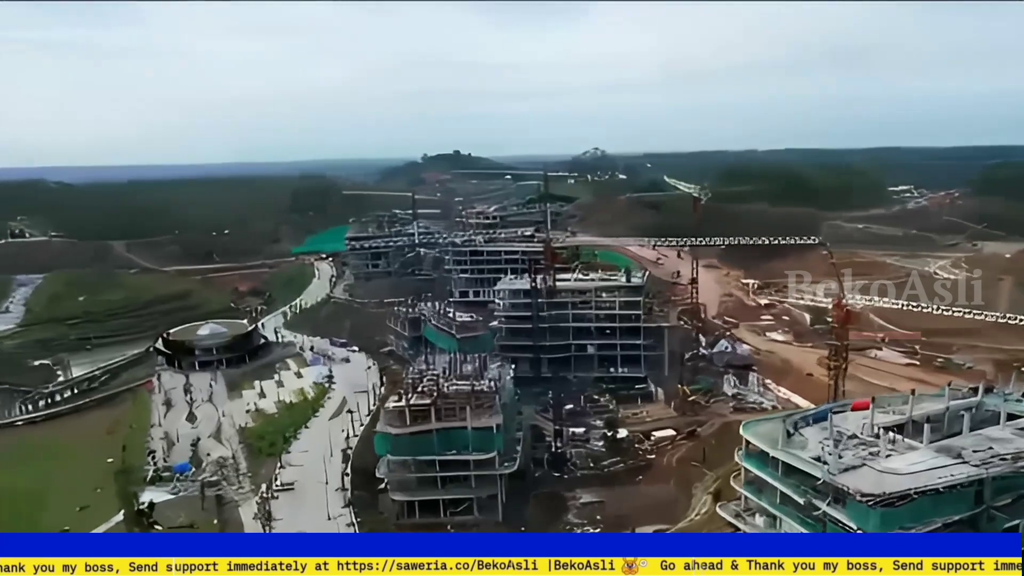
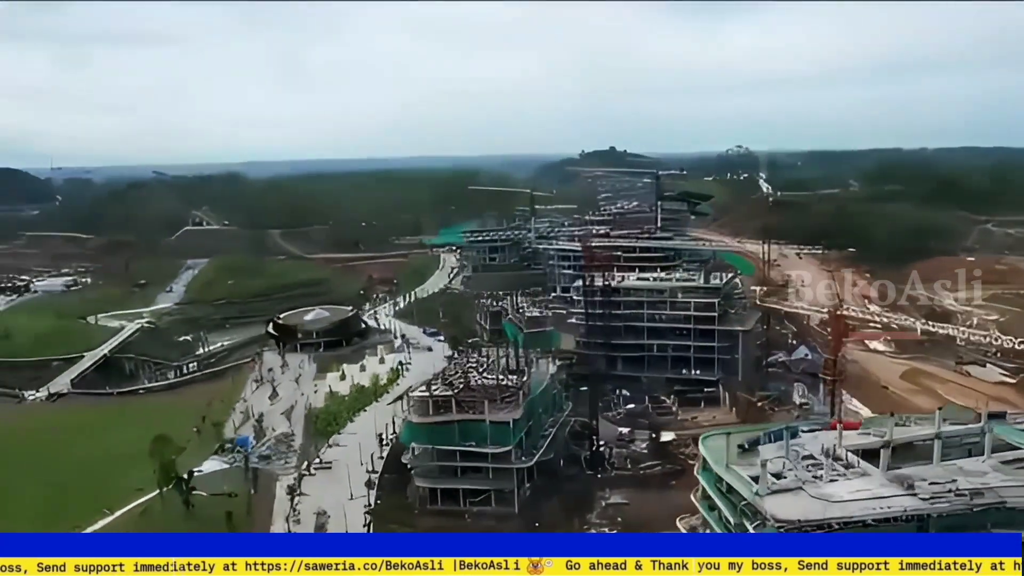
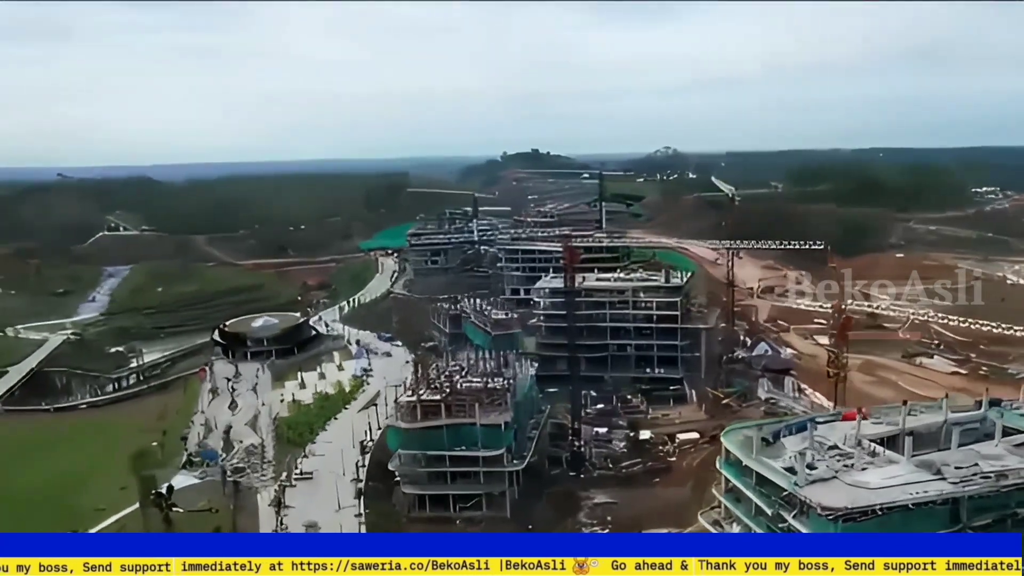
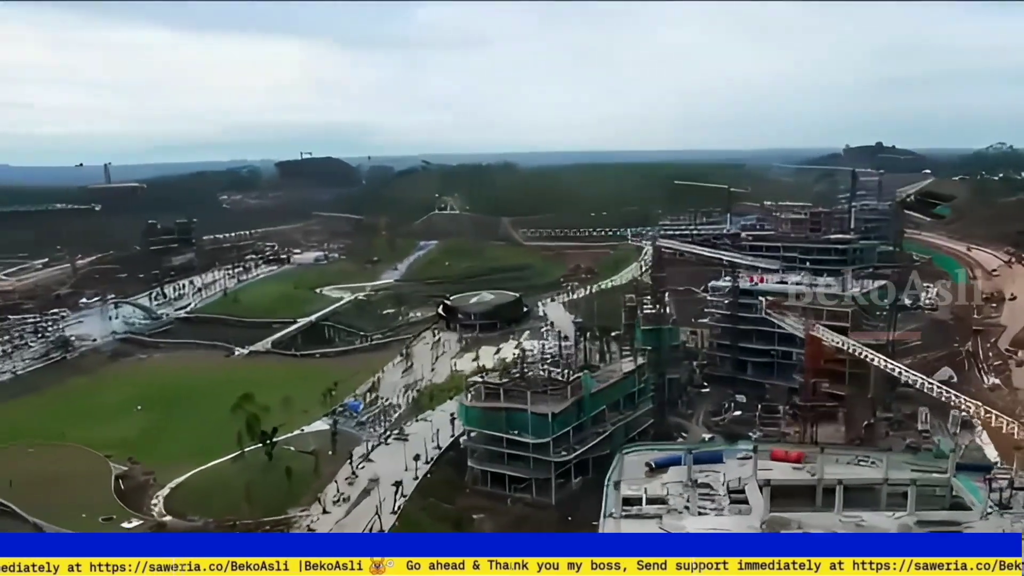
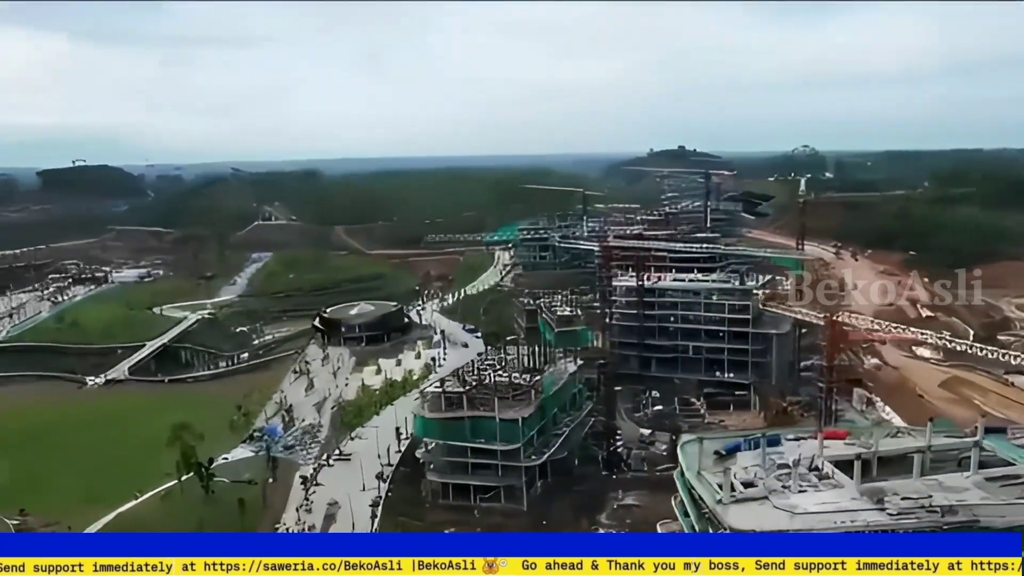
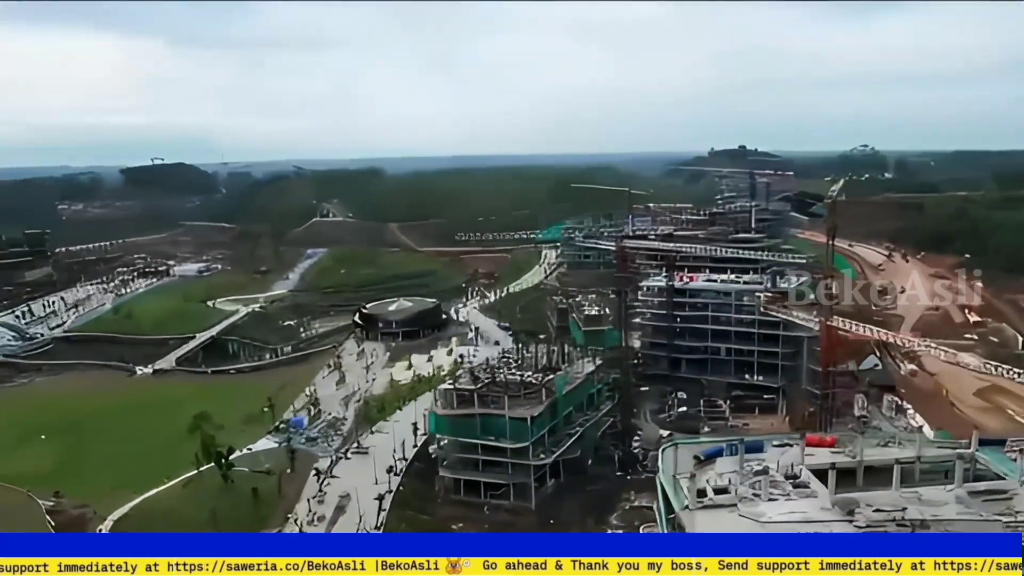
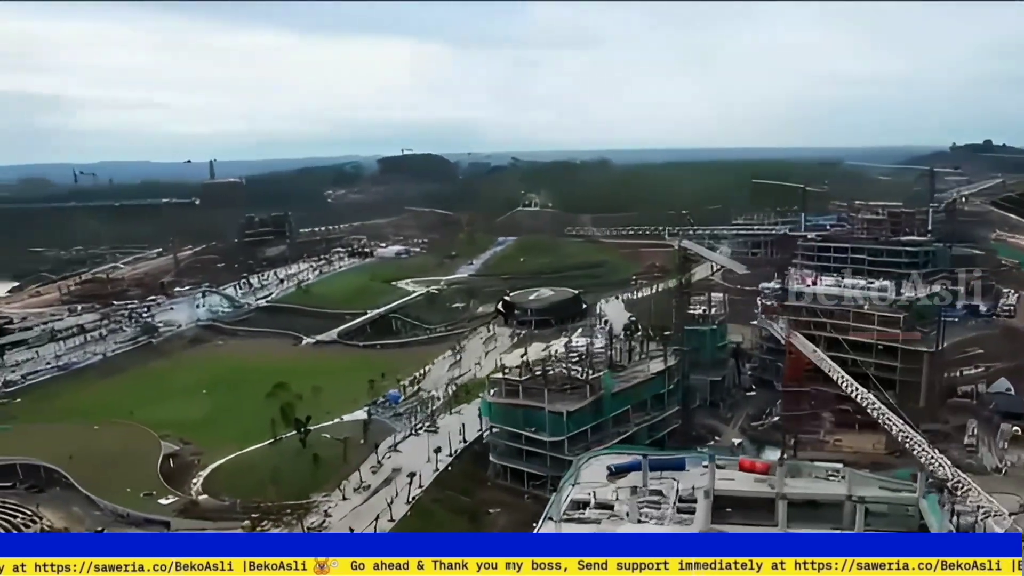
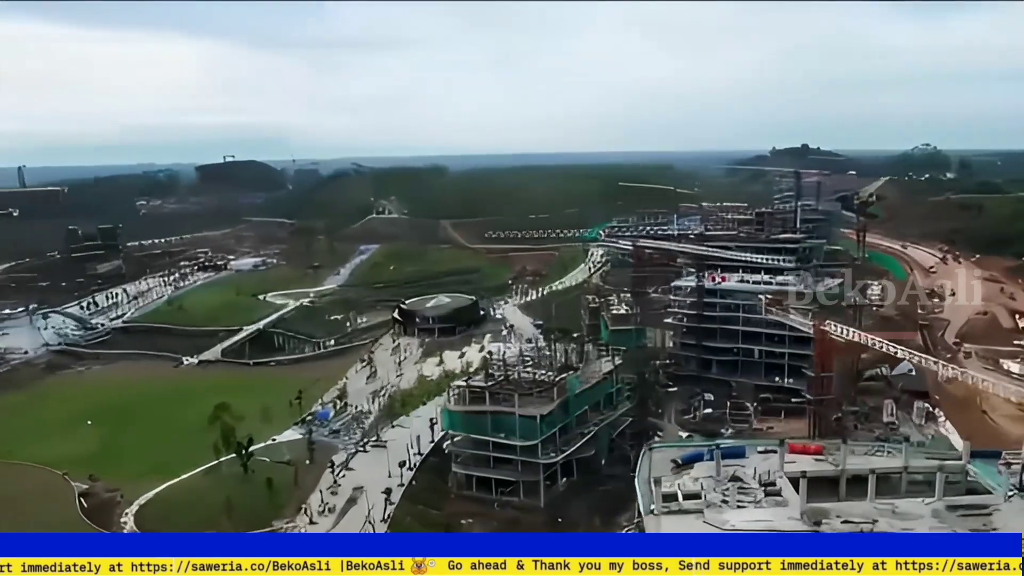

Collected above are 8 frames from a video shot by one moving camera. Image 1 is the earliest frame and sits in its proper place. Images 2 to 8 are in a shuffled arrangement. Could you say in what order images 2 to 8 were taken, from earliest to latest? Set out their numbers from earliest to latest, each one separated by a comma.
3, 2, 5, 6, 8, 4, 7
